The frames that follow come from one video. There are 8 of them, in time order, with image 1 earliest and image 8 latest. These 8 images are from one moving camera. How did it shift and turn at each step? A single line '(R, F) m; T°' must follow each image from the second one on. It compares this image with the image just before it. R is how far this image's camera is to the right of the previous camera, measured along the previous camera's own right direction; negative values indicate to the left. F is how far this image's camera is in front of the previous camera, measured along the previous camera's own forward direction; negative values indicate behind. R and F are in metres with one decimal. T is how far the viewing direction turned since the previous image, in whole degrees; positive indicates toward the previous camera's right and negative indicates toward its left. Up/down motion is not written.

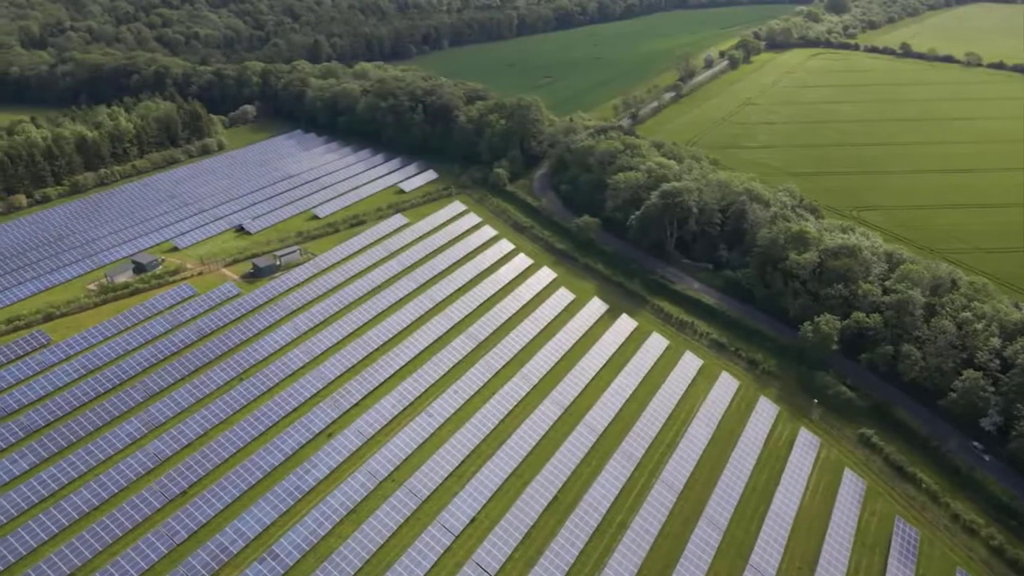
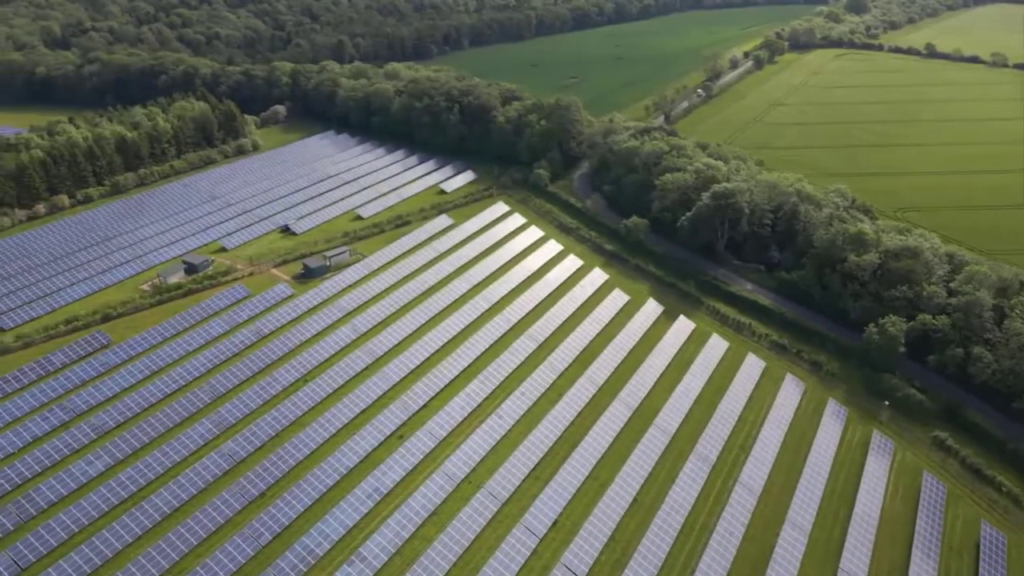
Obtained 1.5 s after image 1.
(-4.5, +0.1) m; 0°
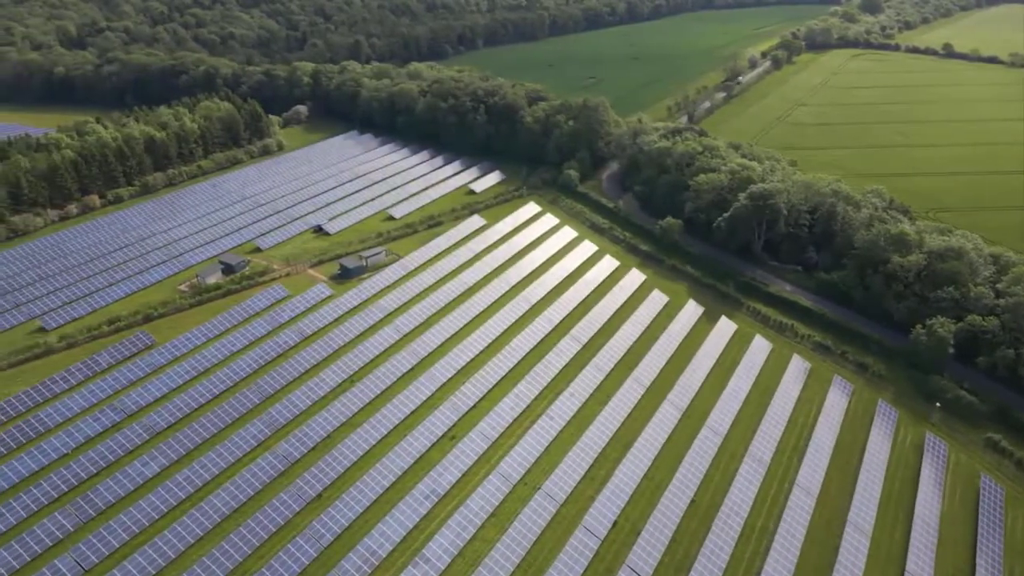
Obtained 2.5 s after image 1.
(-3.3, 0.0) m; 0°
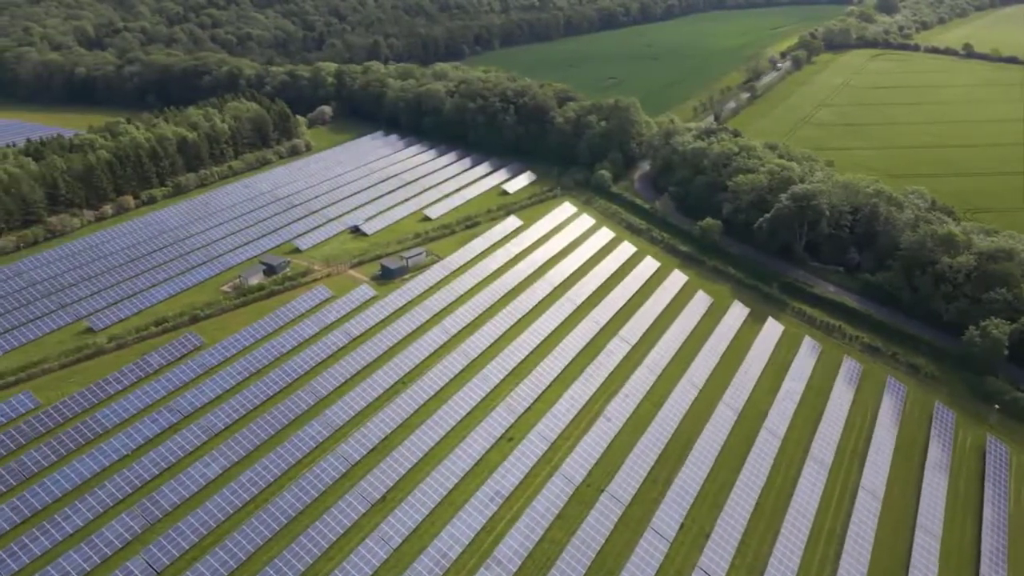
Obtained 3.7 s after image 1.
(-3.7, +0.1) m; 0°
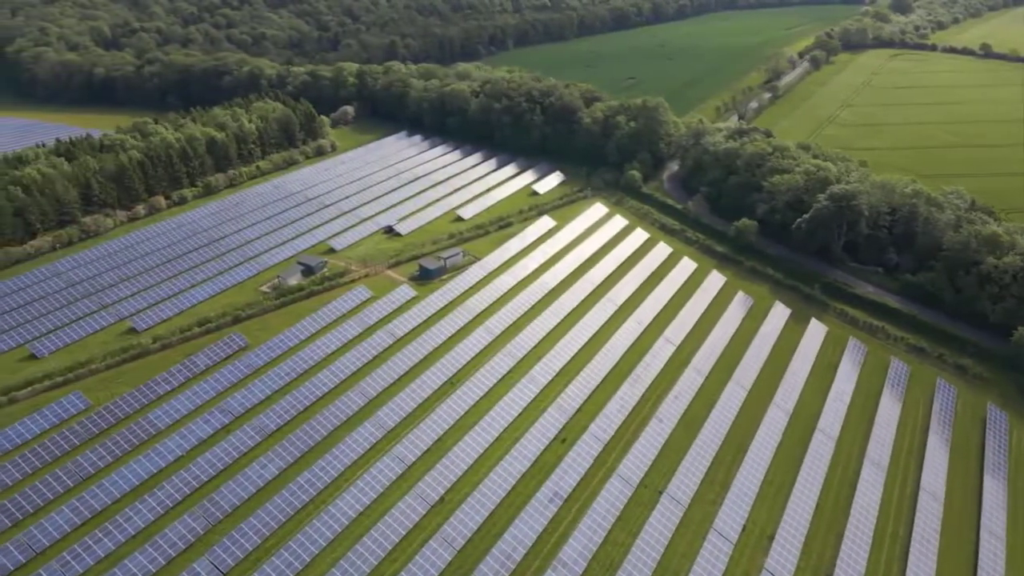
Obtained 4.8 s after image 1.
(-3.4, +0.1) m; 0°
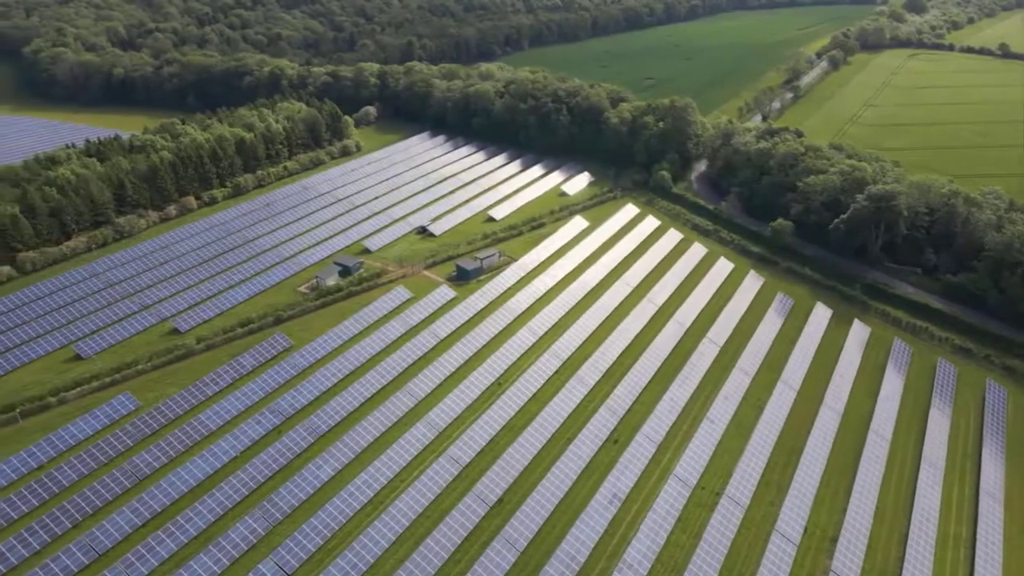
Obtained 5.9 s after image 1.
(-3.3, +0.1) m; 0°
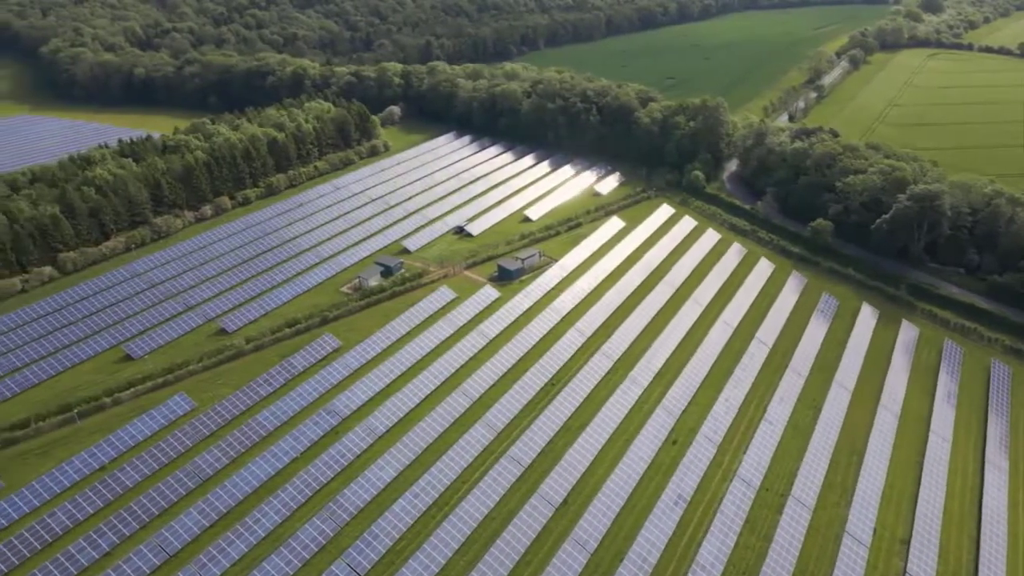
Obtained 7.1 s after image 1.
(-3.7, +0.1) m; 0°
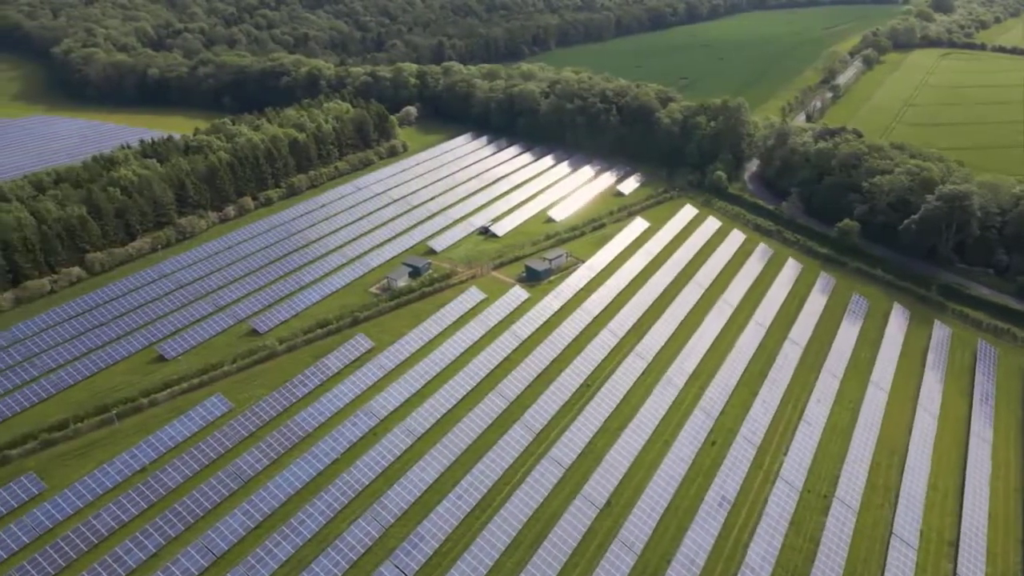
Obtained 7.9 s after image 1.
(-2.4, +0.1) m; 0°
